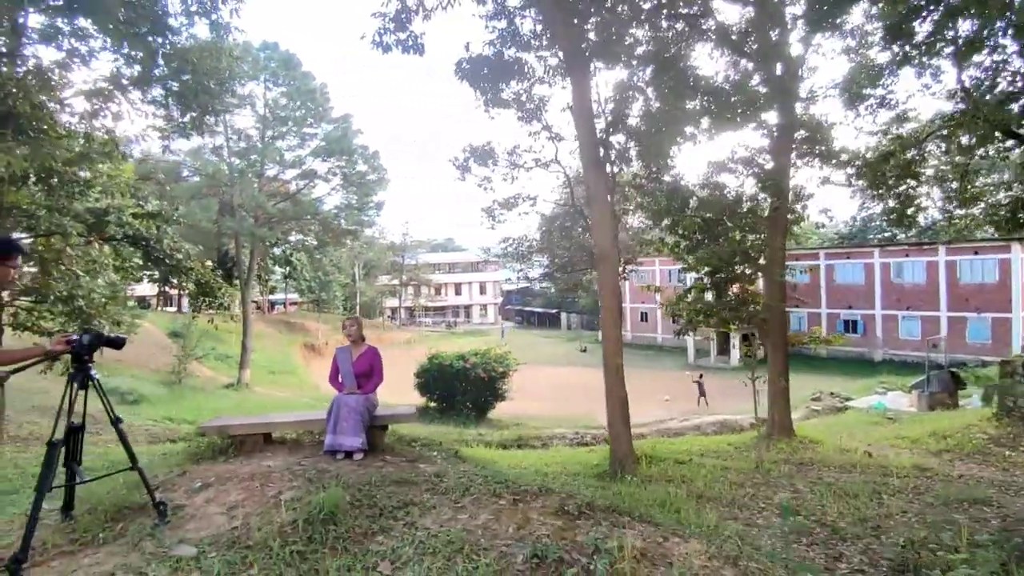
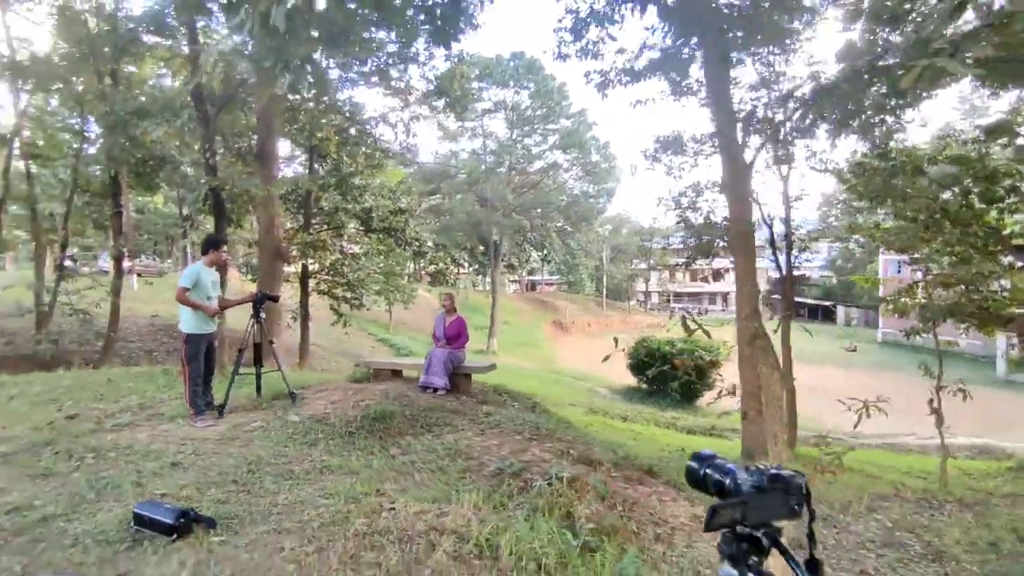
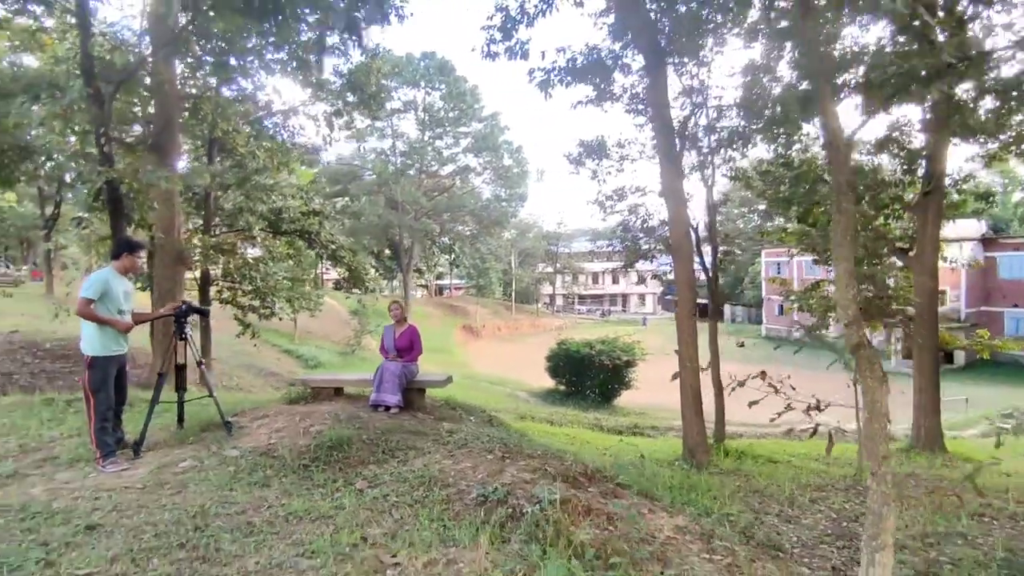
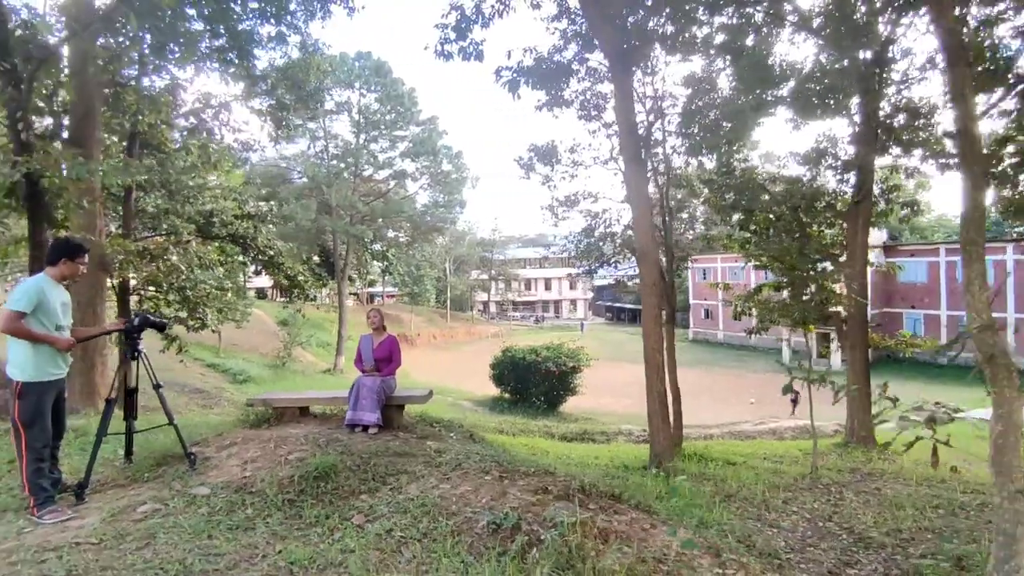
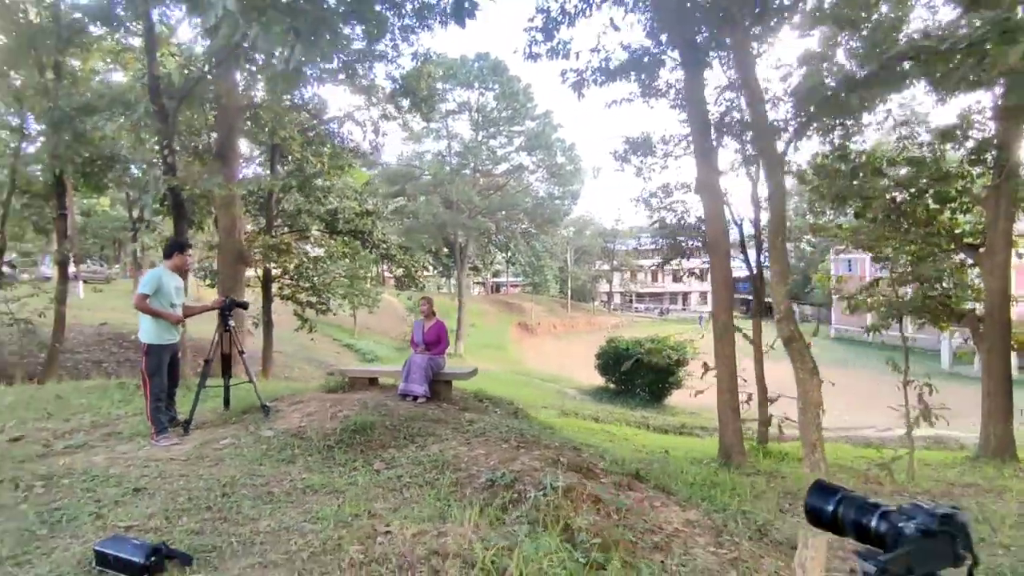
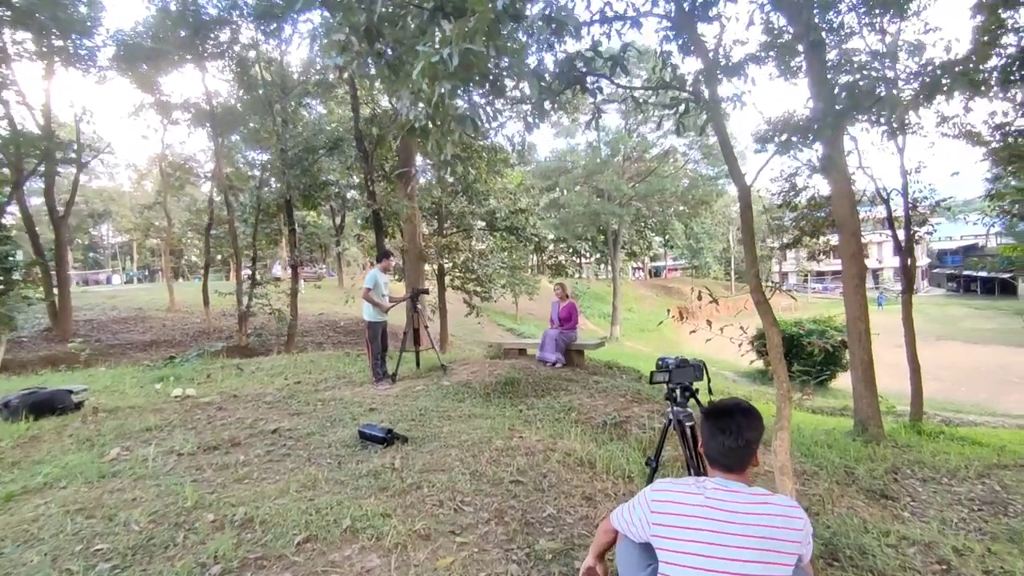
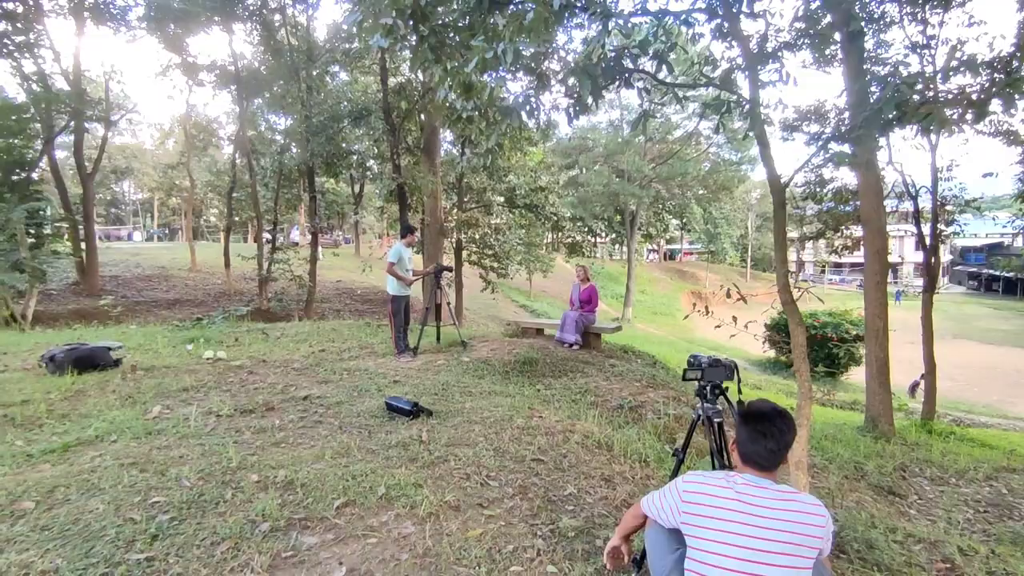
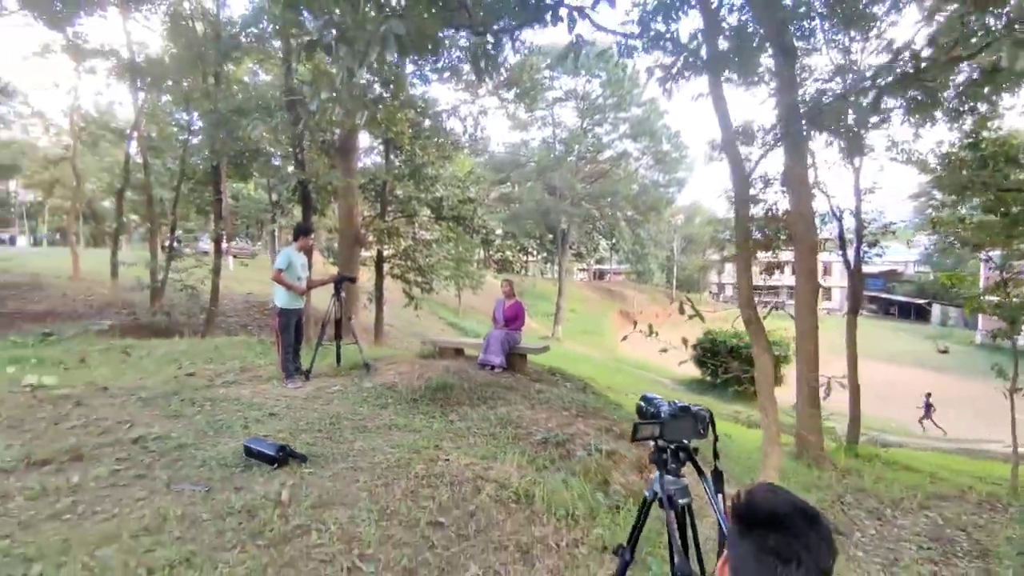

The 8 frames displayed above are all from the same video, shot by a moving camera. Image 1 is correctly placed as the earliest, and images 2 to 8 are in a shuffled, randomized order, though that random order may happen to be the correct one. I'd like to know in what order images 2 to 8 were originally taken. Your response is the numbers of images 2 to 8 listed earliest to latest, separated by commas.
4, 3, 5, 2, 8, 7, 6
